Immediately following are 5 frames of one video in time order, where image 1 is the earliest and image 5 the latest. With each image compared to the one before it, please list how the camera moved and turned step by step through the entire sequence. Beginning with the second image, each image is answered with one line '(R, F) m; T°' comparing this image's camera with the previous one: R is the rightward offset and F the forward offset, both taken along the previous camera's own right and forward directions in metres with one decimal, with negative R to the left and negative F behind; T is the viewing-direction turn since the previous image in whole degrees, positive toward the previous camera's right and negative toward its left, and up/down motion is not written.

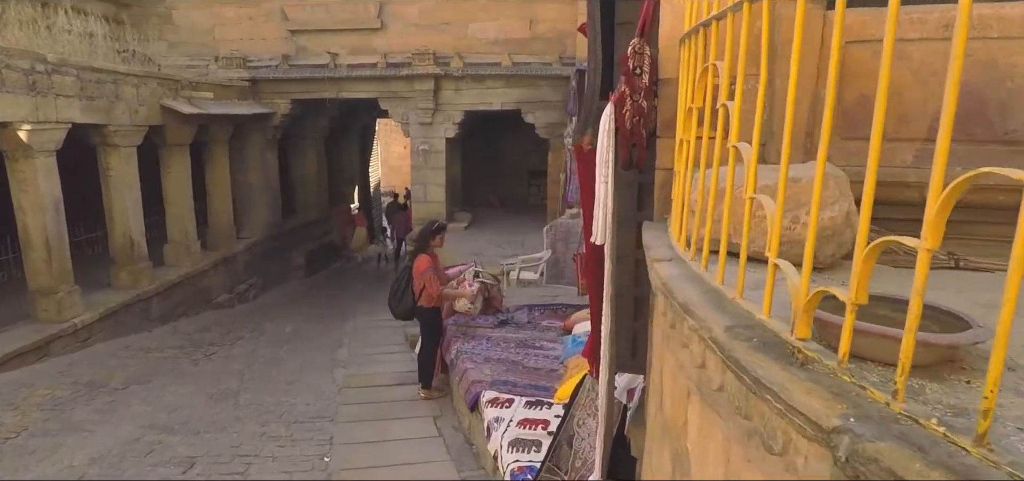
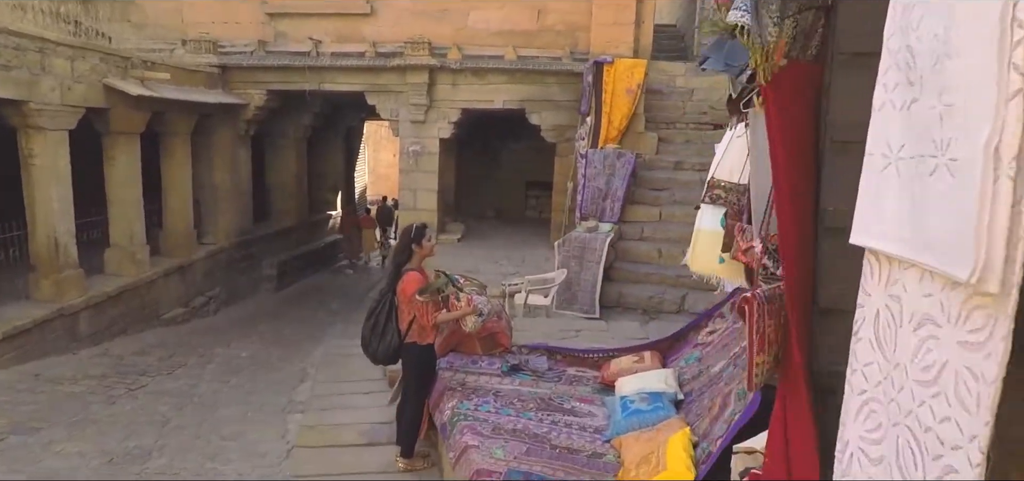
(-0.2, +1.4) m; +1°
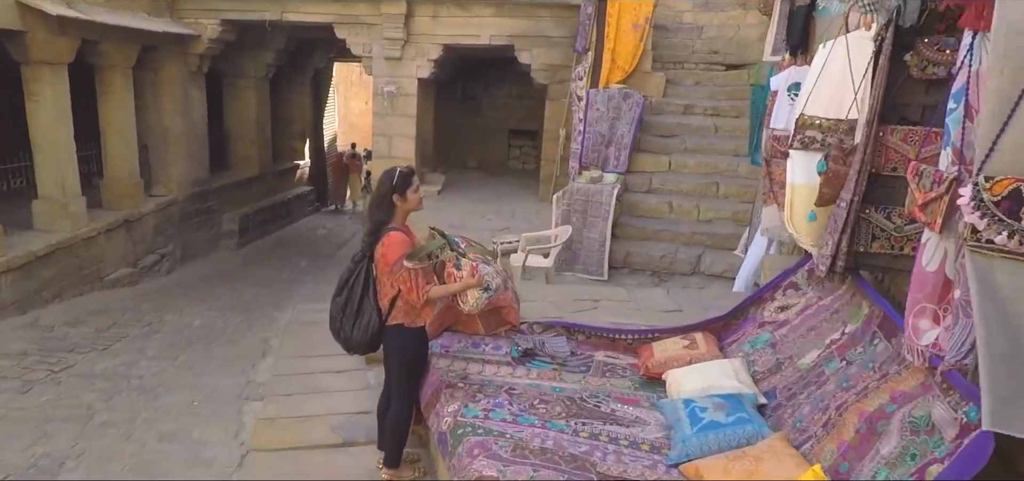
(-0.2, +0.9) m; +3°
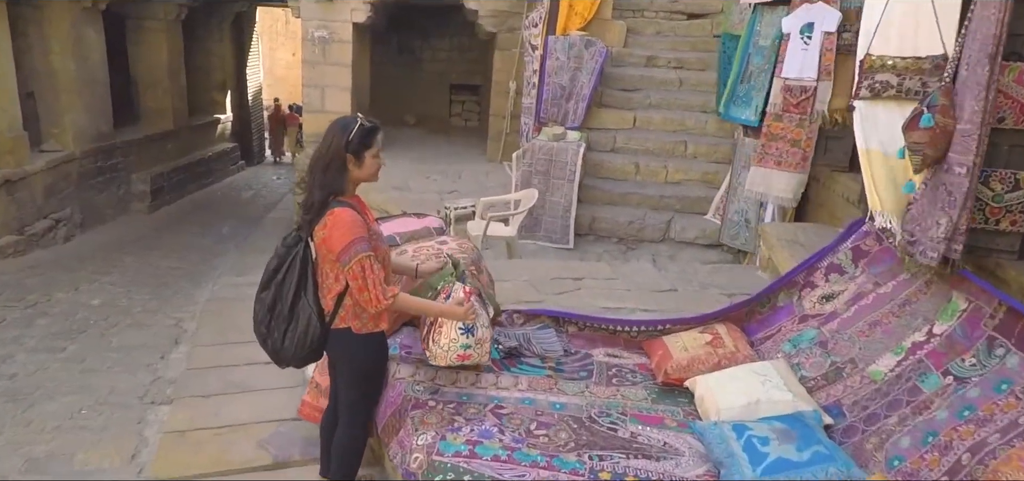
(-0.2, +0.7) m; +6°
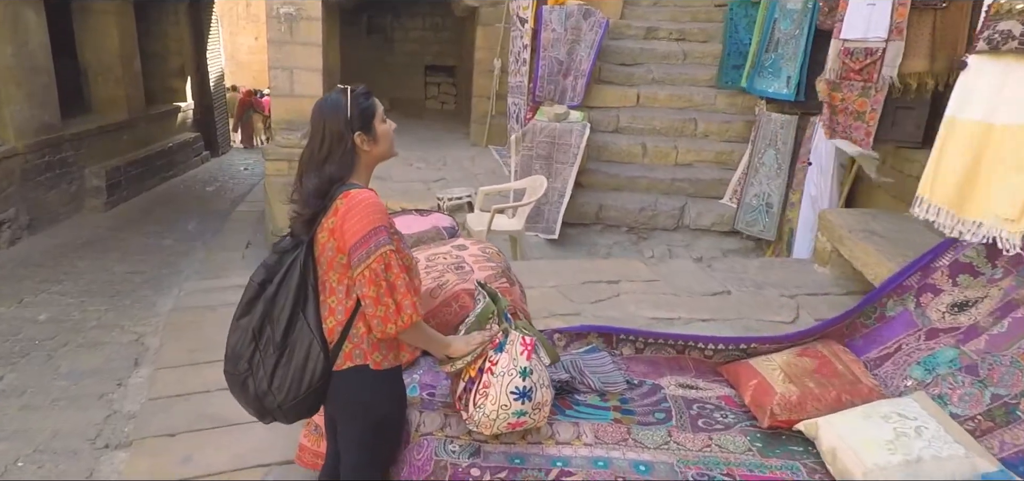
(-0.3, +0.5) m; +3°
